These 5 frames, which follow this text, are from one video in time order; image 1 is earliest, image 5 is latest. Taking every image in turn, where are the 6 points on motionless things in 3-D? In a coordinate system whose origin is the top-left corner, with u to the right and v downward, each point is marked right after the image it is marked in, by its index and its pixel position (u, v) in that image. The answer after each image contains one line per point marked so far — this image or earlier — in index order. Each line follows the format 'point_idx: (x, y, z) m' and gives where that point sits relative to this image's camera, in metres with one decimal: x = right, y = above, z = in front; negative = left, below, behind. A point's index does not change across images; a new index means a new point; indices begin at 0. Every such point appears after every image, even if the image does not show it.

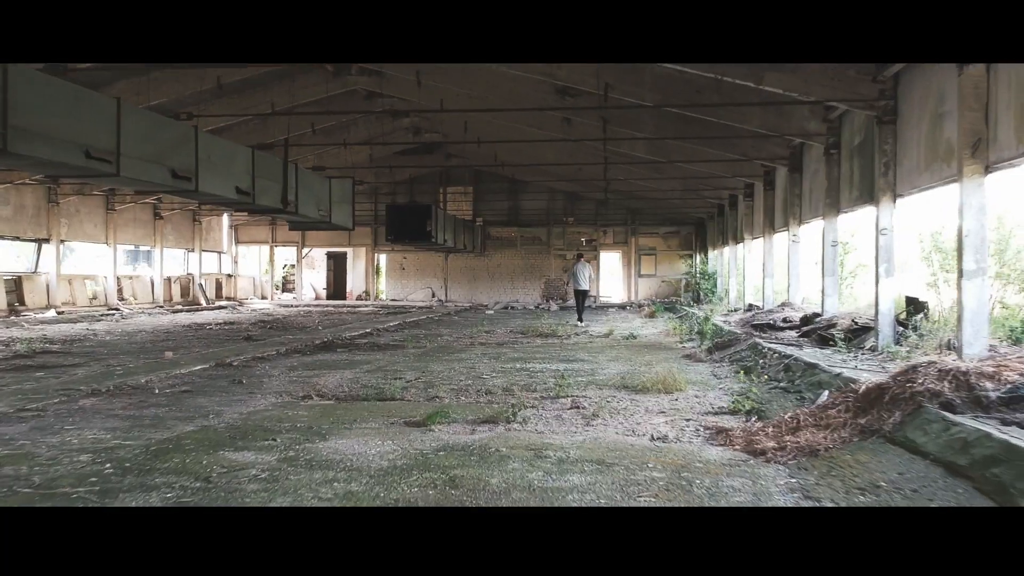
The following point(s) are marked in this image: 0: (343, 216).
0: (-2.2, +0.9, +10.4) m
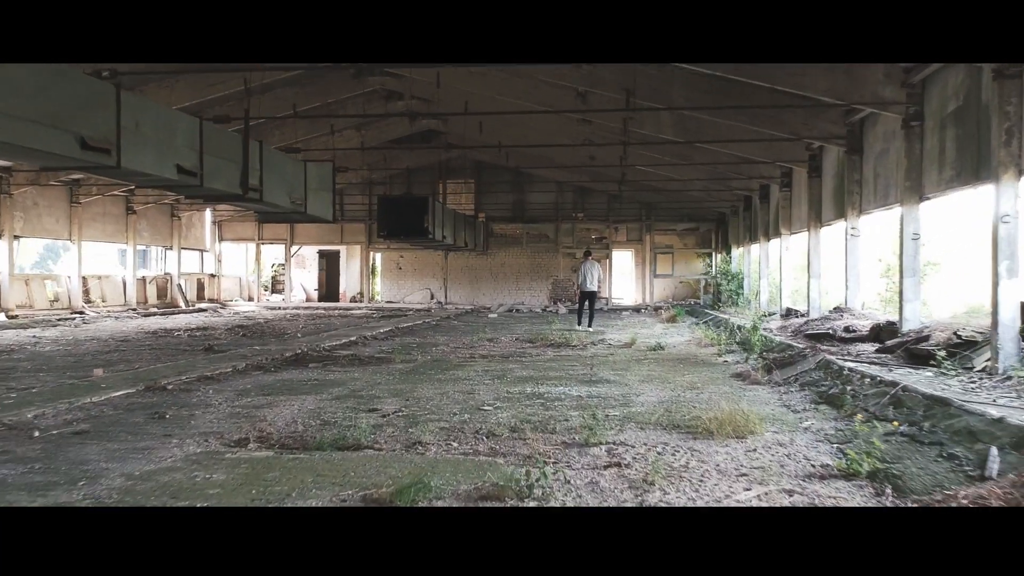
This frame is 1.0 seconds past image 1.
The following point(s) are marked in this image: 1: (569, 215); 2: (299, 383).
0: (-2.1, +0.9, +8.9) m
1: (+1.3, +1.7, +18.4) m
2: (-1.6, -0.7, +6.1) m
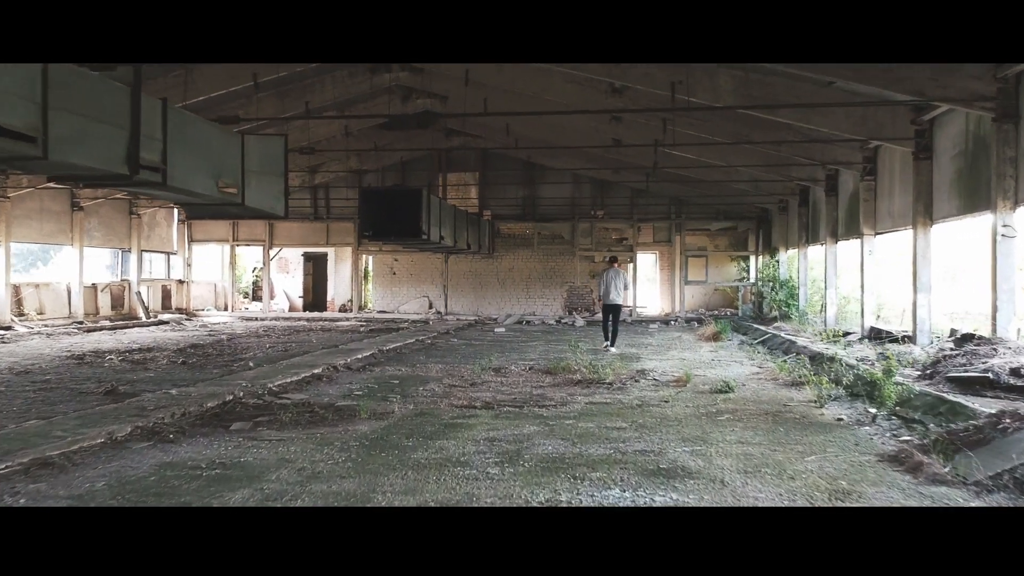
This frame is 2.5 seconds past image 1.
0: (-2.0, +0.7, +6.6) m
1: (+1.5, +1.5, +16.1) m
2: (-1.5, -0.9, +3.8) m
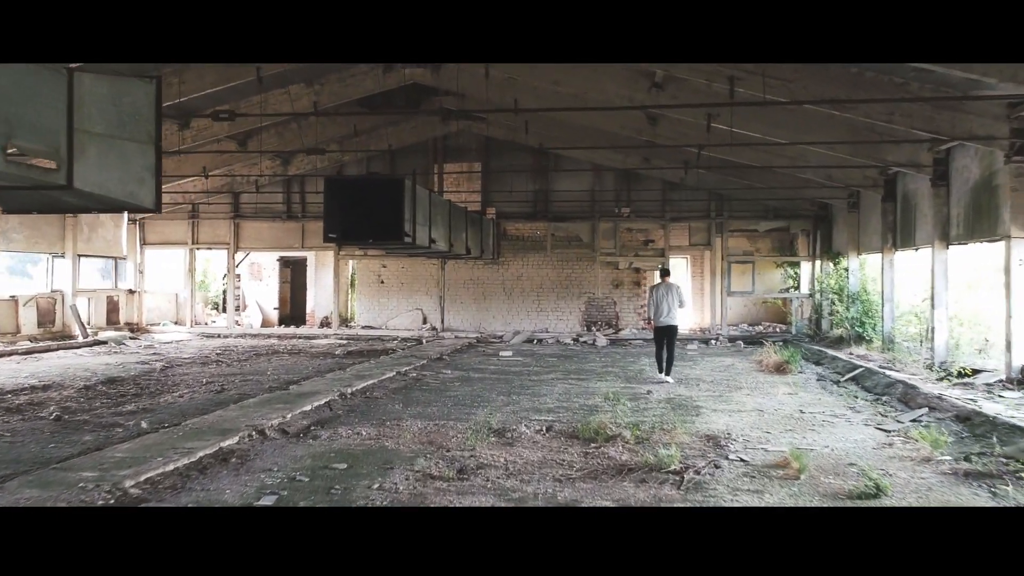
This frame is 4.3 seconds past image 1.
0: (-1.9, +0.6, +4.1) m
1: (+1.6, +1.3, +13.6) m
2: (-1.5, -1.0, +1.3) m
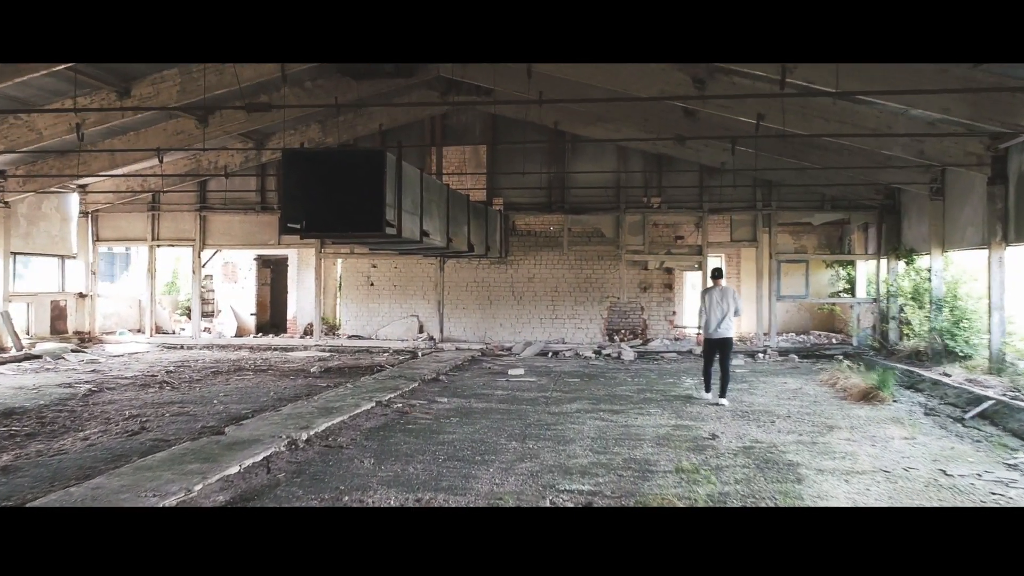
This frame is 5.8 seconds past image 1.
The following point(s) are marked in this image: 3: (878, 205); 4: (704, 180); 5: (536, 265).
0: (-1.9, +0.5, +2.1) m
1: (+1.8, +1.3, +11.6) m
2: (-1.4, -1.1, -0.7) m
3: (+5.0, +1.1, +11.1) m
4: (+2.7, +1.5, +11.5) m
5: (+0.4, +0.3, +11.9) m
